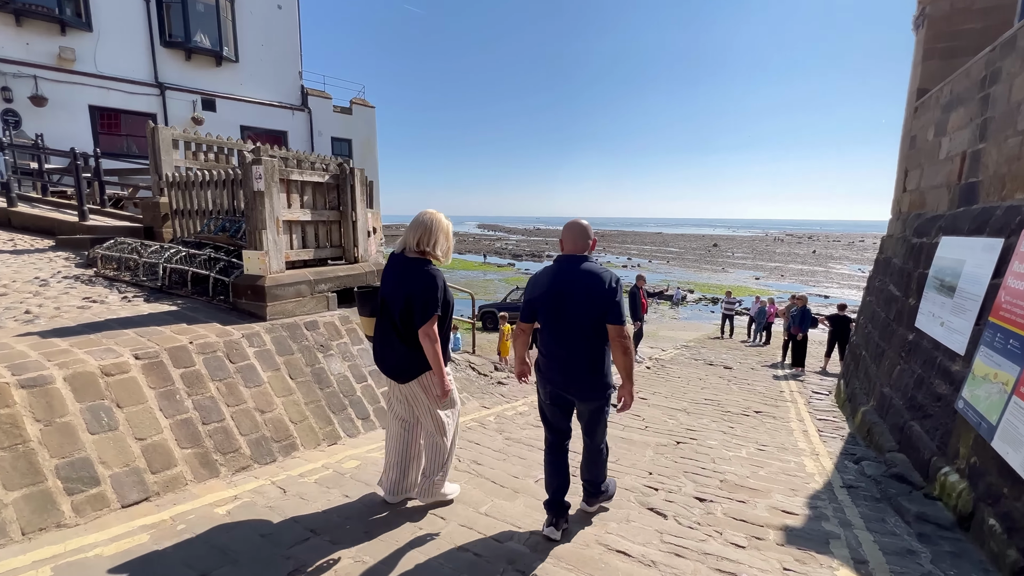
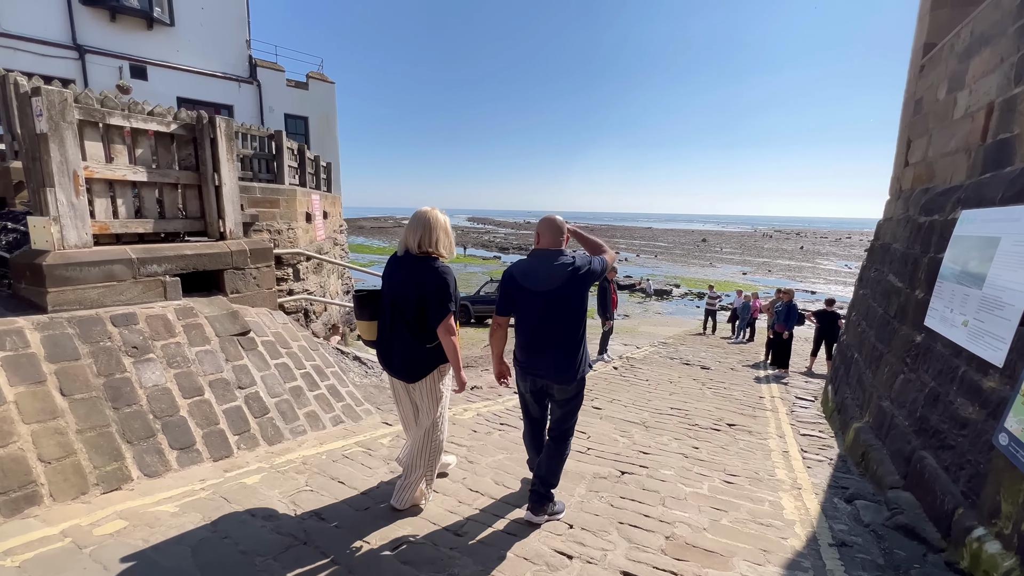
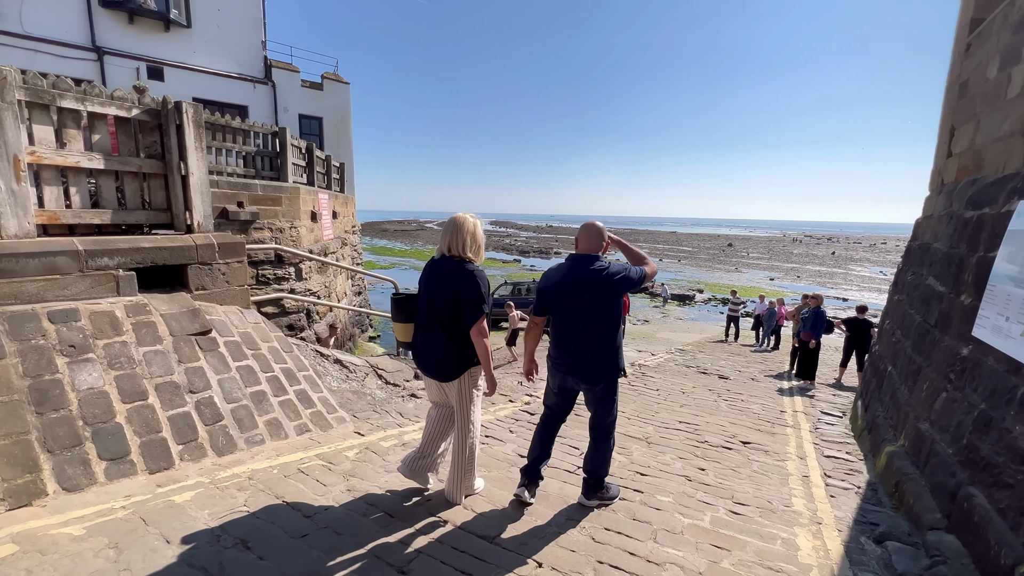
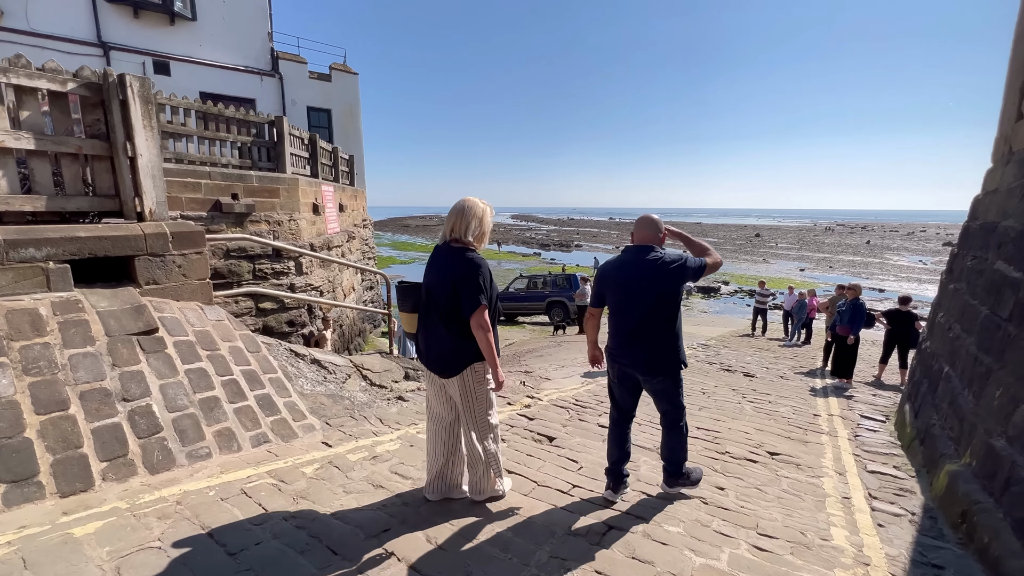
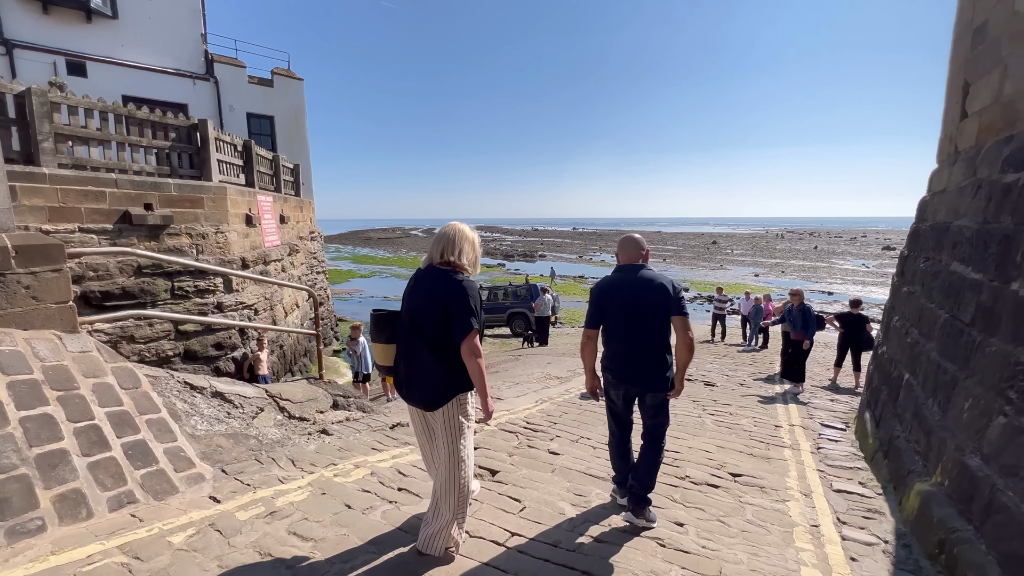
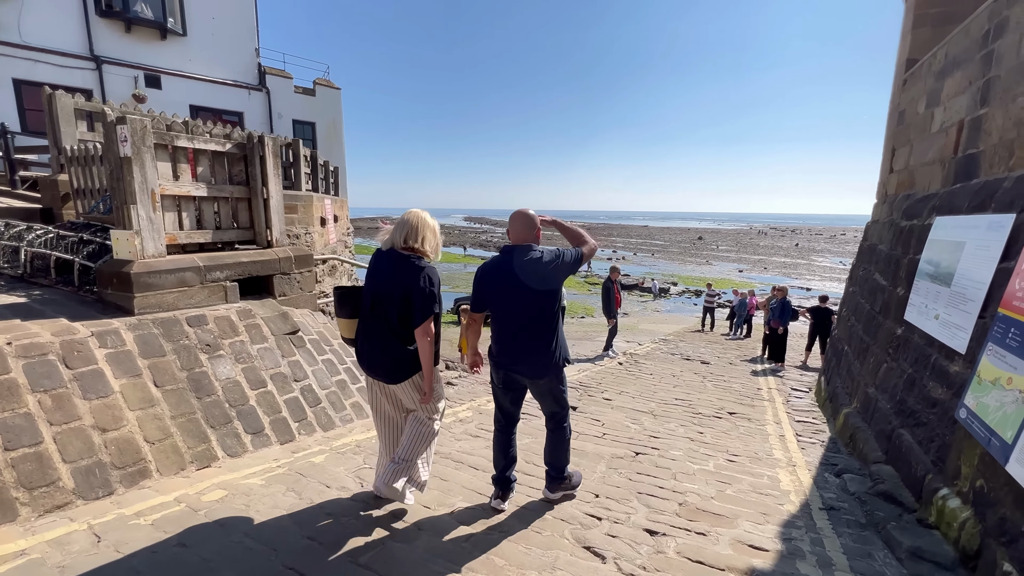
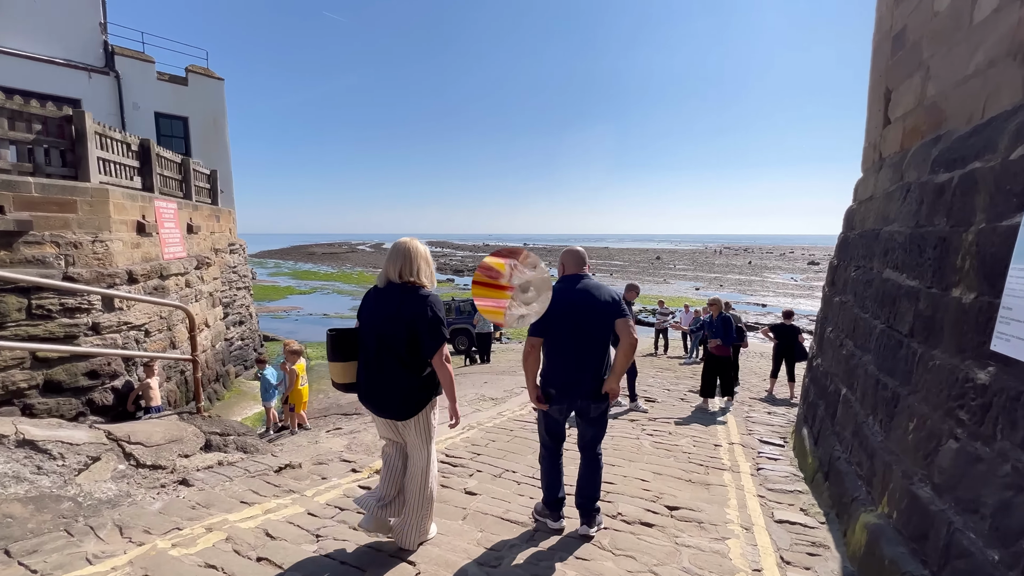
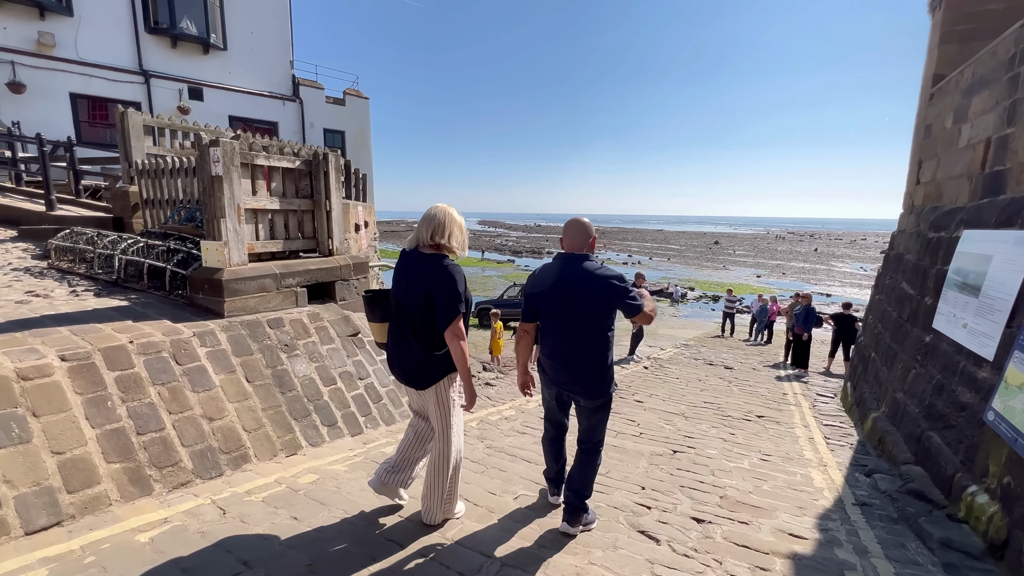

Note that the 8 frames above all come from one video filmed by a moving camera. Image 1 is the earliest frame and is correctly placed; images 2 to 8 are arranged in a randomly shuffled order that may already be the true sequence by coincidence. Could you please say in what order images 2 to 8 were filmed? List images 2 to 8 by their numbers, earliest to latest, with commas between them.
8, 6, 2, 3, 4, 5, 7
